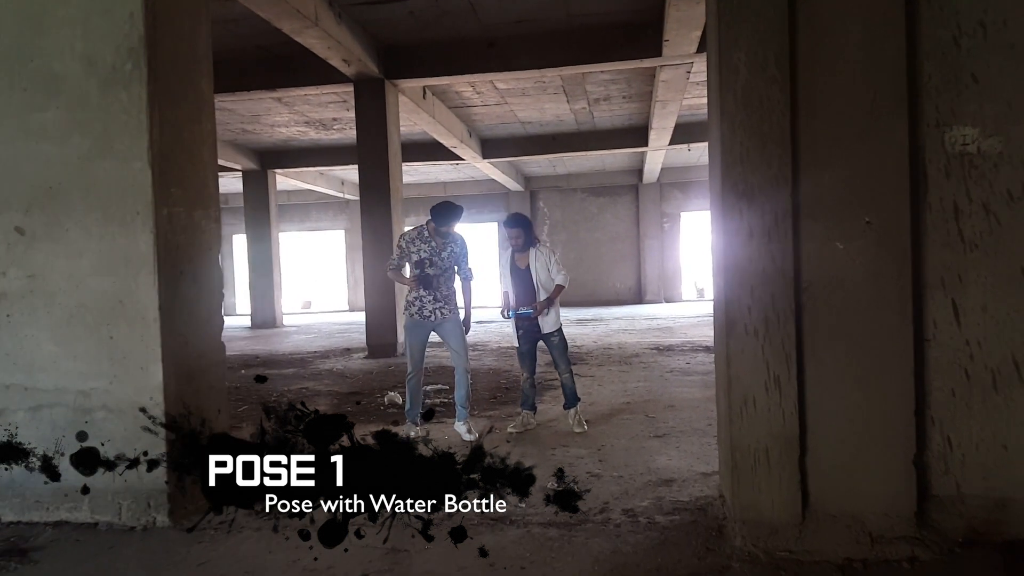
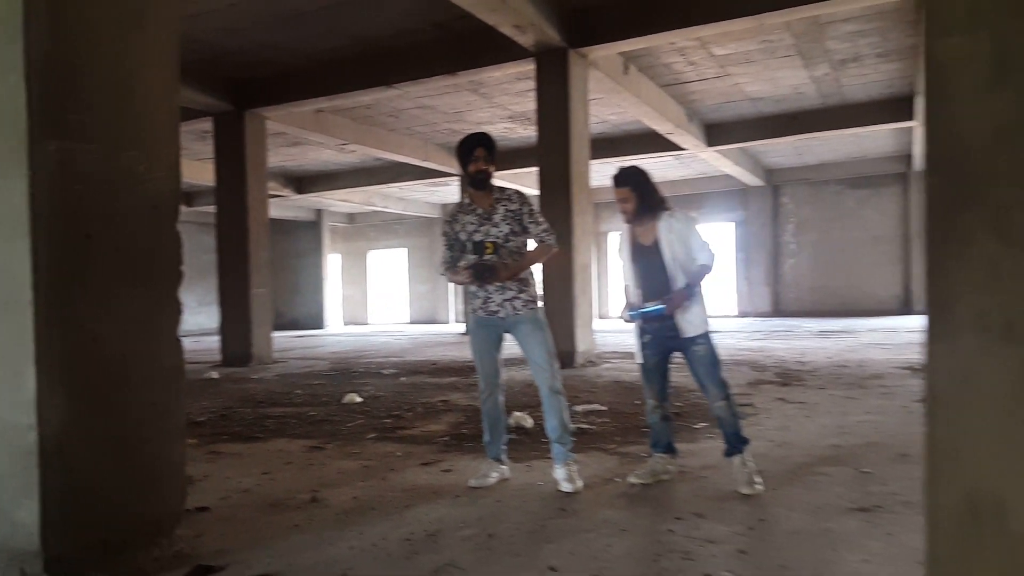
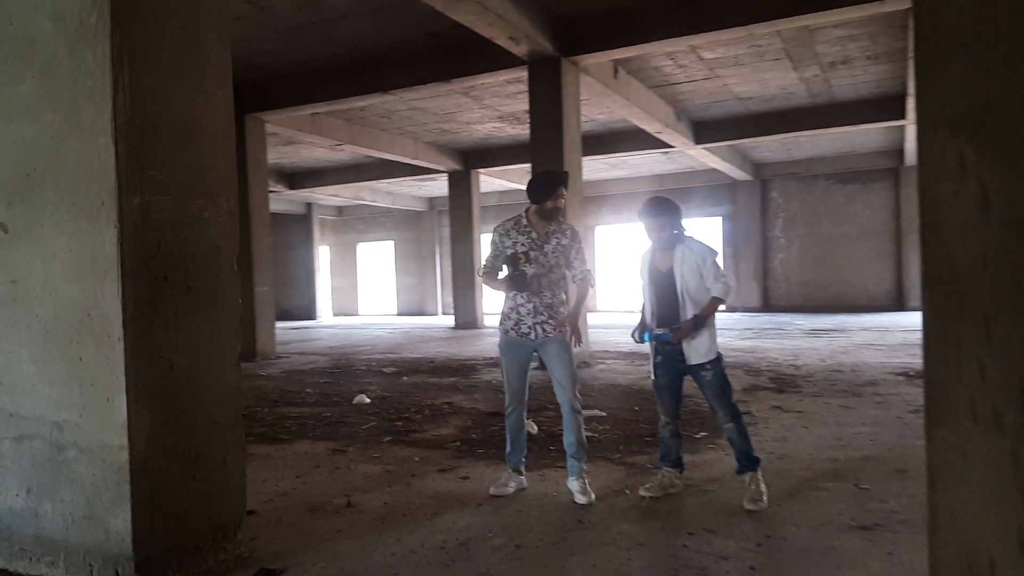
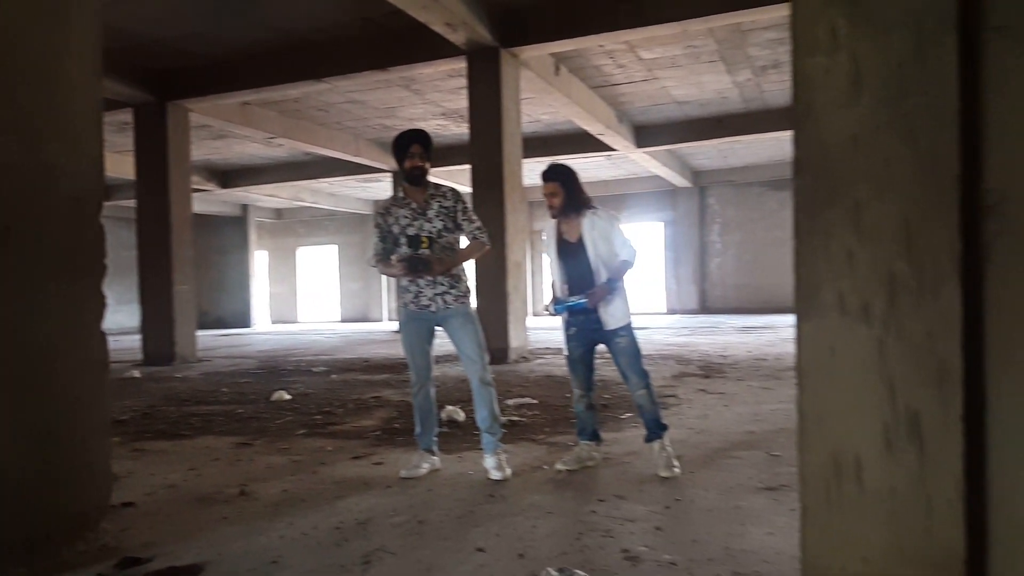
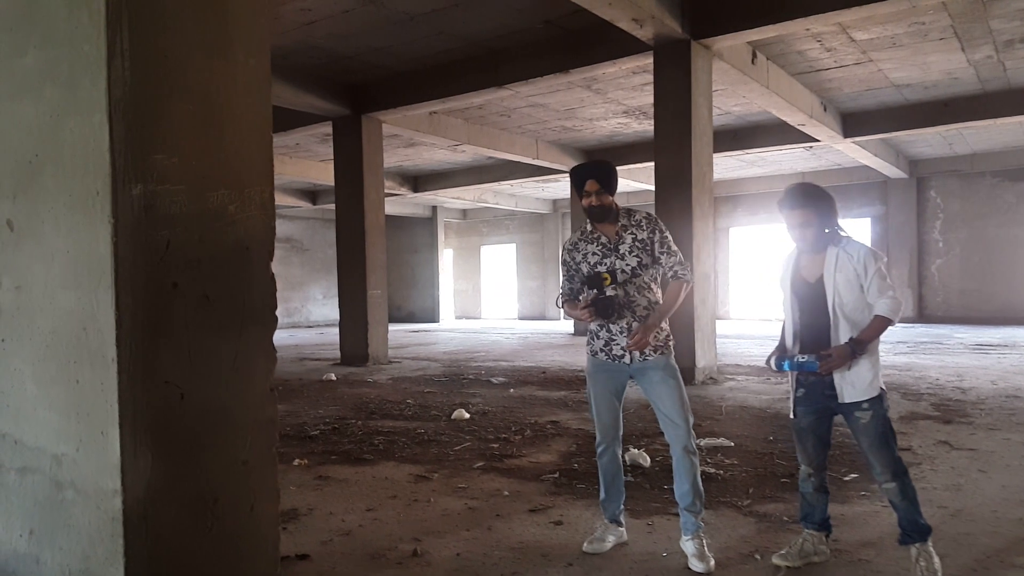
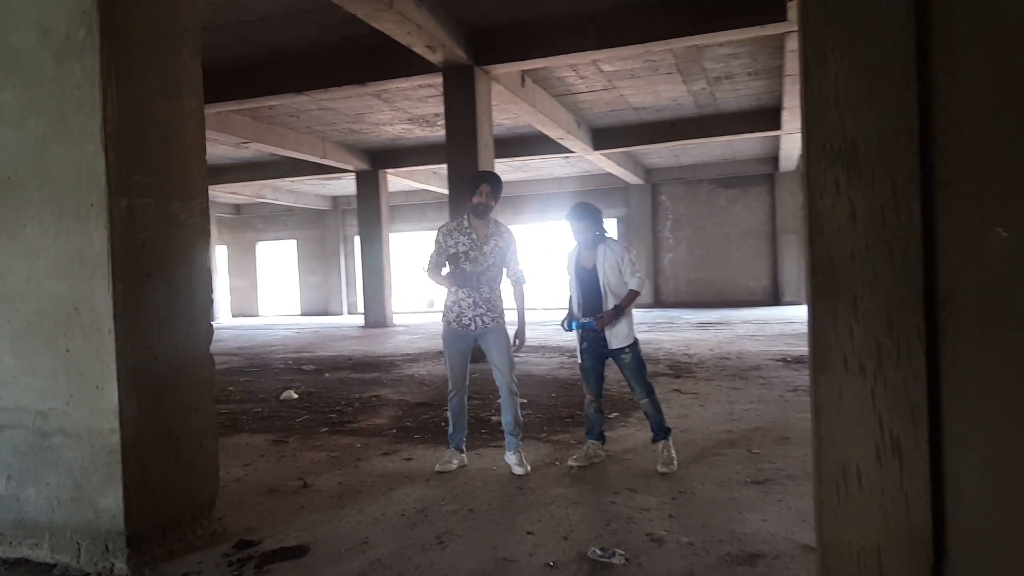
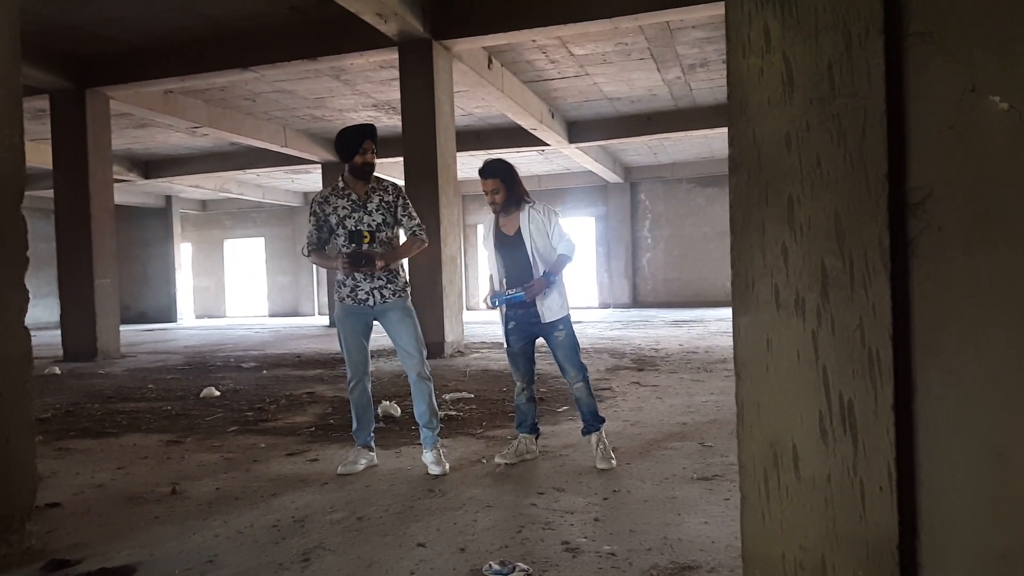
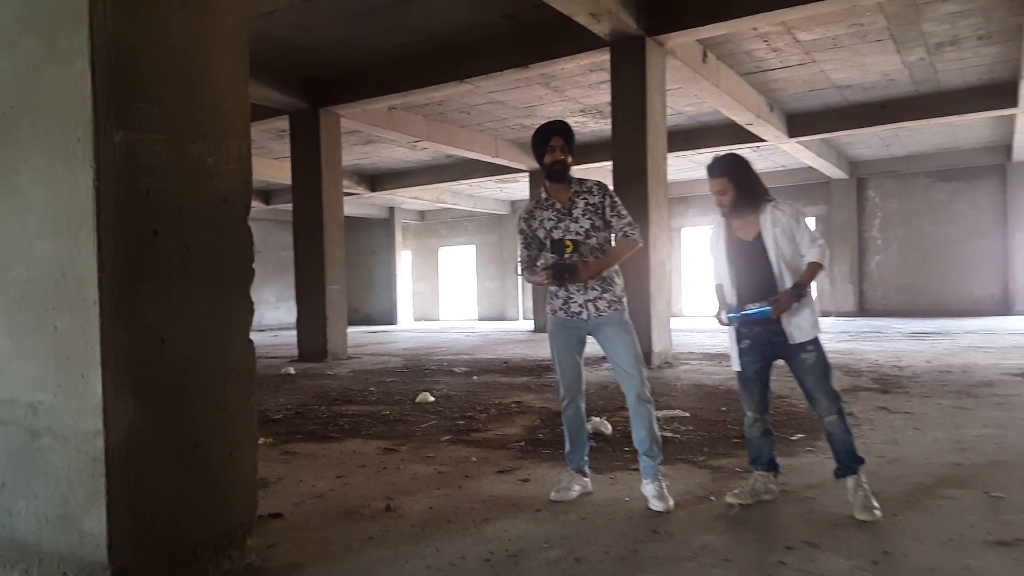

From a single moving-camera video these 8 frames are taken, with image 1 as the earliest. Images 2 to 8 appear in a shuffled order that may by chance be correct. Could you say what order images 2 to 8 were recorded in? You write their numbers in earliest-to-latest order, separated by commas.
6, 3, 5, 8, 2, 4, 7
